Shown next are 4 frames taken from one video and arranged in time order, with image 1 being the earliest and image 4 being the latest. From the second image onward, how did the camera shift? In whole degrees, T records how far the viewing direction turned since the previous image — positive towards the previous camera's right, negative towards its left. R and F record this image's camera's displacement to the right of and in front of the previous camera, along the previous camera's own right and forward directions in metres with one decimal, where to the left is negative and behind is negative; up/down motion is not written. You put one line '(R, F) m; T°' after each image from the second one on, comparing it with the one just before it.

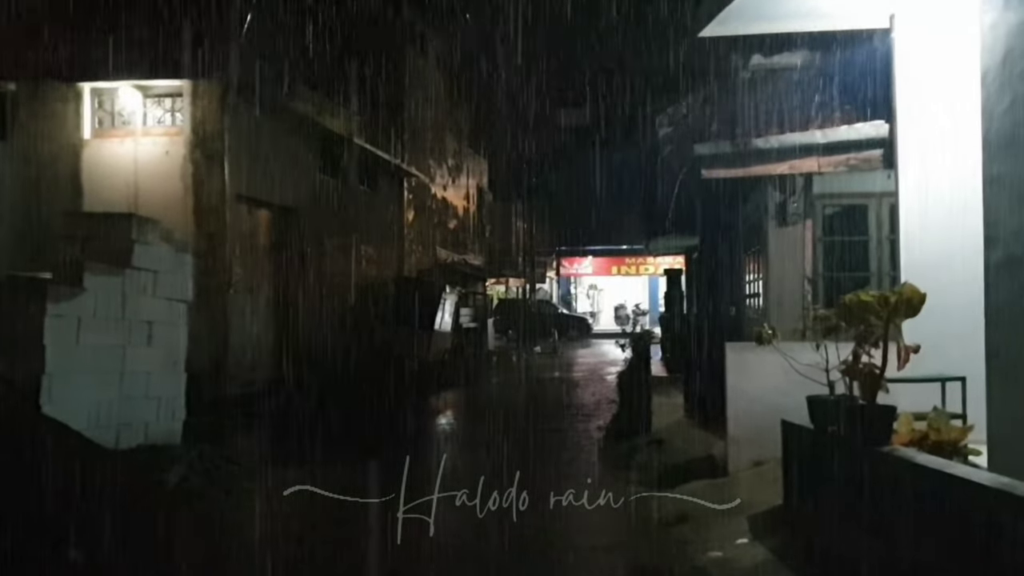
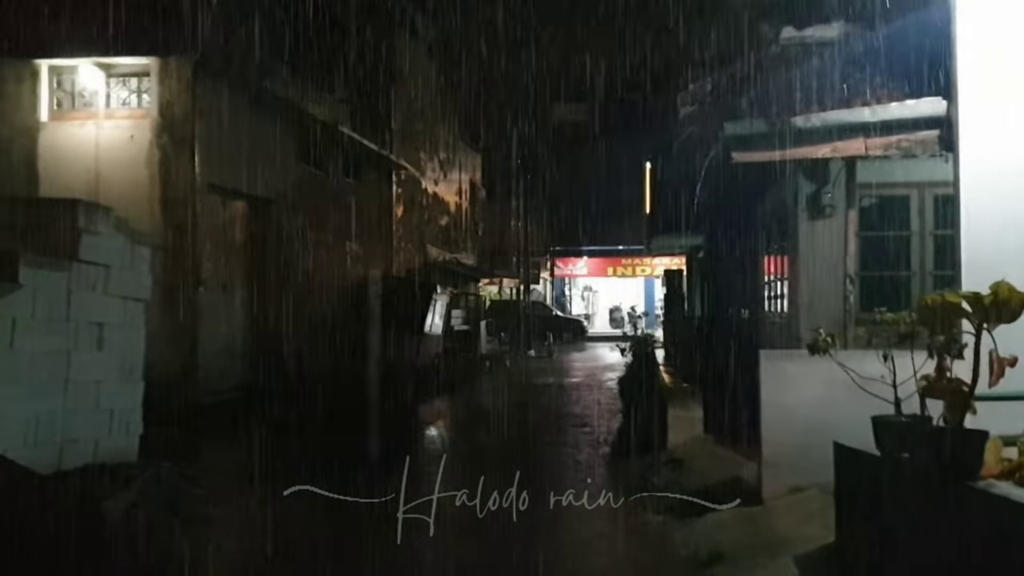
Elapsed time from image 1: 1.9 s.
(-0.1, +0.8) m; +1°
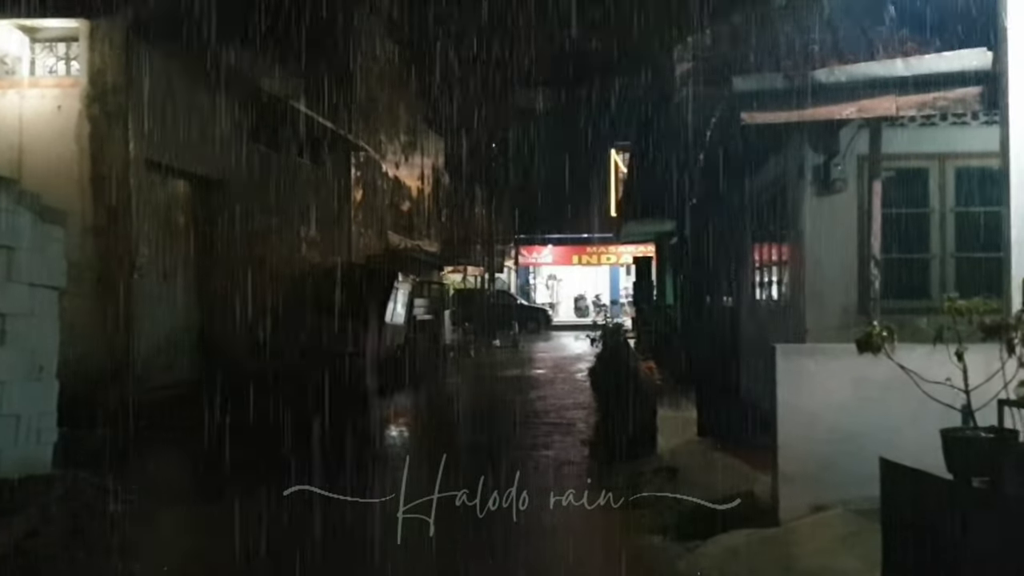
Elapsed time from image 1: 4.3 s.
(0.0, +0.8) m; +2°
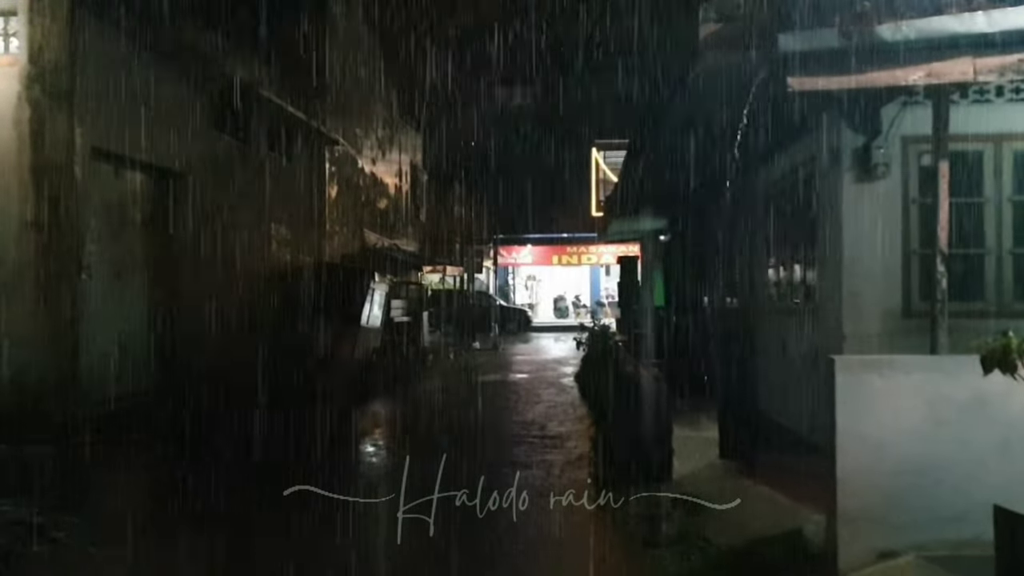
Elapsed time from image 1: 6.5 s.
(-0.1, +0.8) m; +1°
